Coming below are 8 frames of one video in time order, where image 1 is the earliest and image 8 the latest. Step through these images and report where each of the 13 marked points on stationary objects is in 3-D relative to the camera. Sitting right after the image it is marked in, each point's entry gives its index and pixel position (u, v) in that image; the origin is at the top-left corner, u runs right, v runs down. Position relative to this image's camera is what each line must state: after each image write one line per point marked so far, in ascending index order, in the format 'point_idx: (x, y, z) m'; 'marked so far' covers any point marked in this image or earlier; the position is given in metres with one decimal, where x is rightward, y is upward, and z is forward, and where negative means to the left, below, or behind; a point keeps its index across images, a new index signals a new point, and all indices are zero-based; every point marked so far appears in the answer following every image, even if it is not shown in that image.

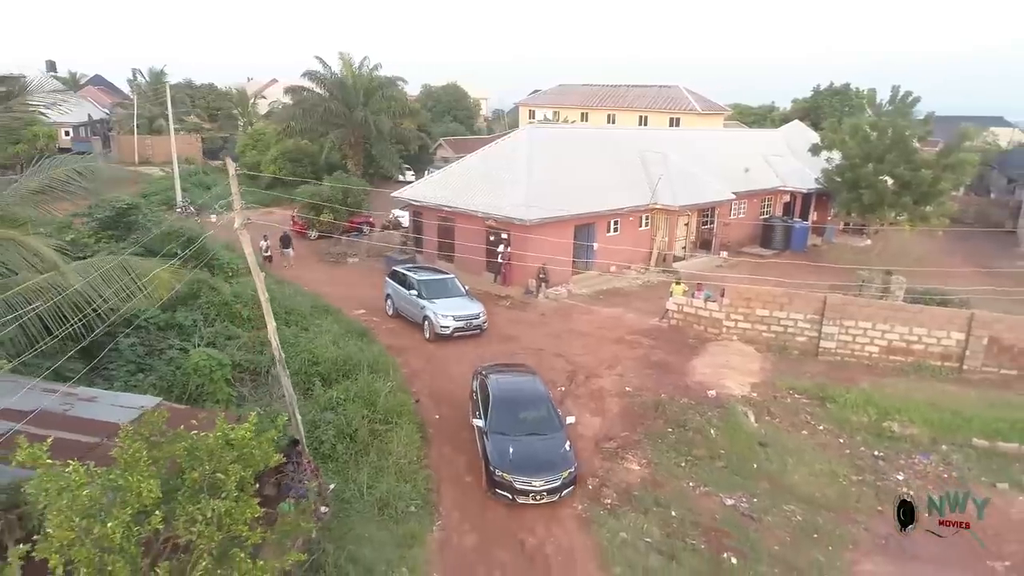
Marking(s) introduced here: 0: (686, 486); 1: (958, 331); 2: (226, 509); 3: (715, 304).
0: (+3.0, -3.3, +12.0) m
1: (+10.2, -1.0, +16.4) m
2: (-2.1, -1.7, +5.4) m
3: (+5.2, -0.4, +18.5) m
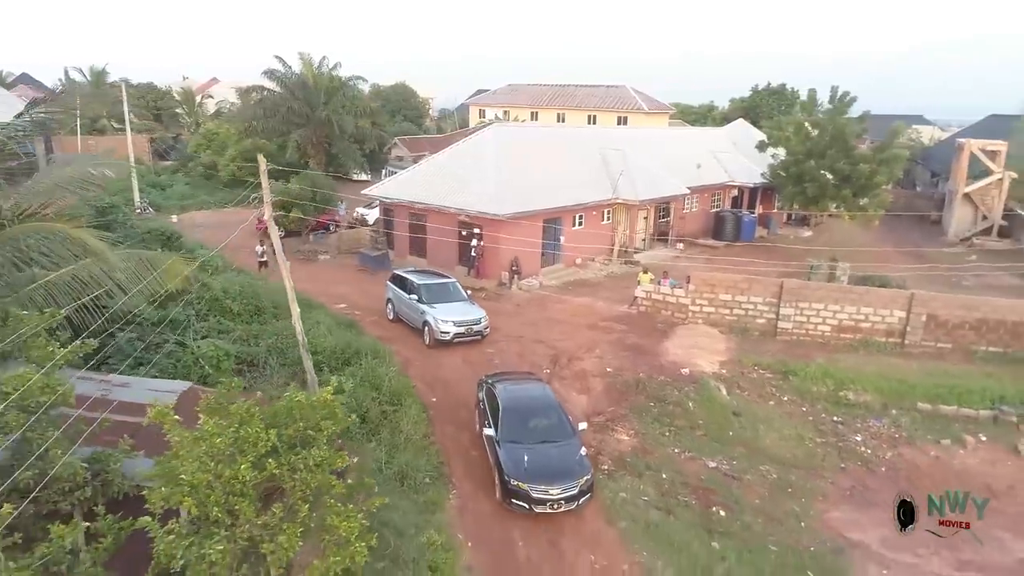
0: (+3.0, -3.0, +13.1) m
1: (+9.8, -0.5, +18.1) m
2: (-1.6, -1.5, +6.2) m
3: (+4.7, -0.1, +19.8) m
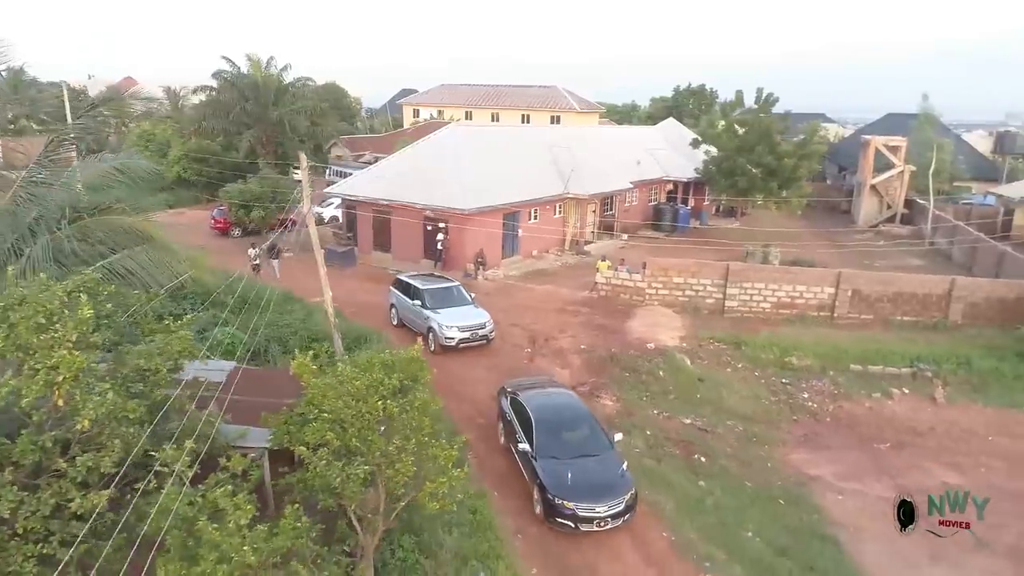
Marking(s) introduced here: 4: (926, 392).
0: (+2.9, -2.6, +14.9) m
1: (+9.1, +0.1, +20.5) m
2: (-0.9, -1.2, +7.5) m
3: (+3.8, +0.4, +21.7) m
4: (+9.7, -2.4, +16.9) m
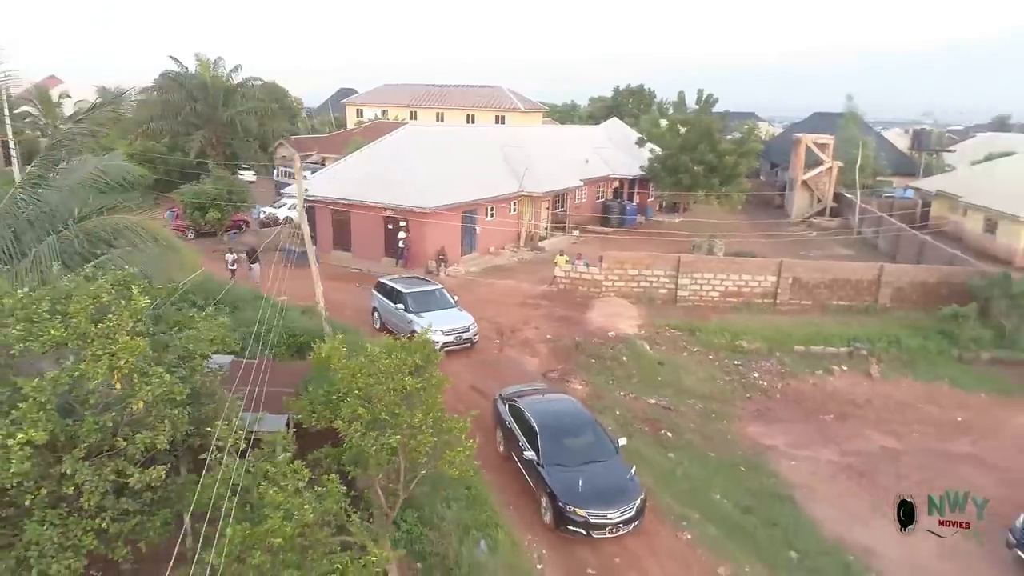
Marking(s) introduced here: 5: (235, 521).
0: (+2.4, -2.4, +15.9) m
1: (+8.0, +0.4, +22.1) m
2: (-0.9, -1.1, +8.2) m
3: (+2.7, +0.6, +22.8) m
4: (+9.0, -2.1, +18.5) m
5: (-2.5, -2.1, +6.4) m
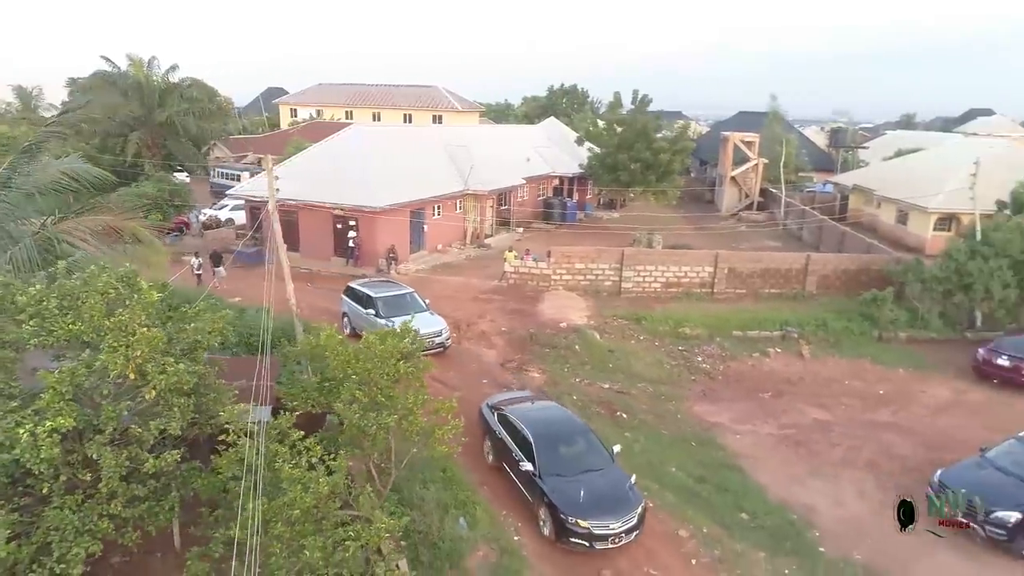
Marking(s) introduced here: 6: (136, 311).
0: (+1.5, -2.2, +16.8) m
1: (+6.5, +0.8, +23.4) m
2: (-1.1, -0.9, +8.8) m
3: (+1.1, +0.8, +23.6) m
4: (+7.8, -1.7, +19.9) m
5: (-2.5, -2.0, +6.9) m
6: (-3.8, -0.2, +7.3) m
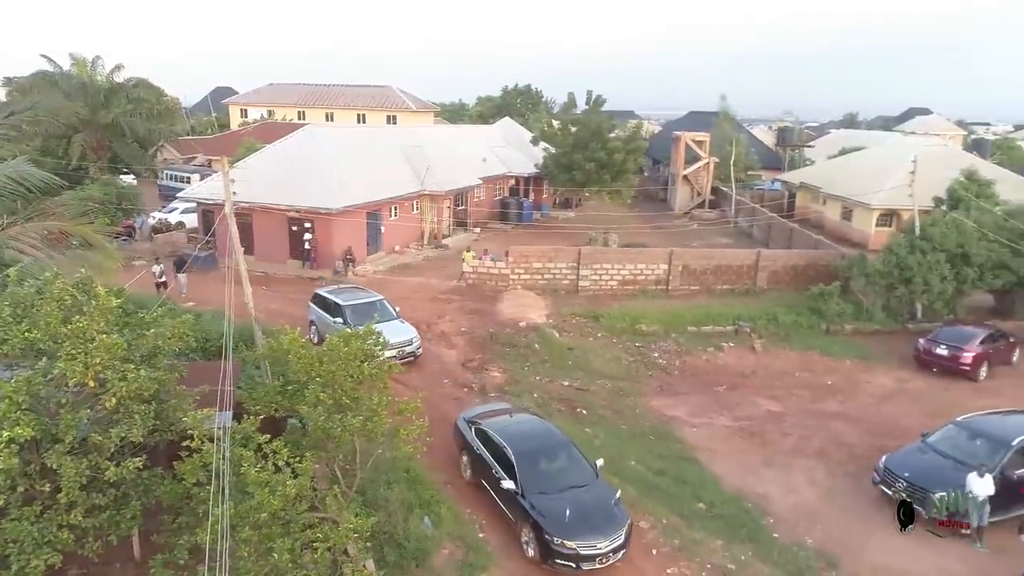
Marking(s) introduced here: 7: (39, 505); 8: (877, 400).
0: (+0.6, -2.2, +17.0) m
1: (+5.1, +0.9, +23.9) m
2: (-1.5, -1.0, +8.9) m
3: (-0.3, +0.8, +23.8) m
4: (+6.7, -1.6, +20.5) m
5: (-2.8, -2.0, +6.9) m
6: (-4.2, -0.3, +7.2) m
7: (-4.4, -2.0, +6.7) m
8: (+8.7, -2.7, +17.1) m
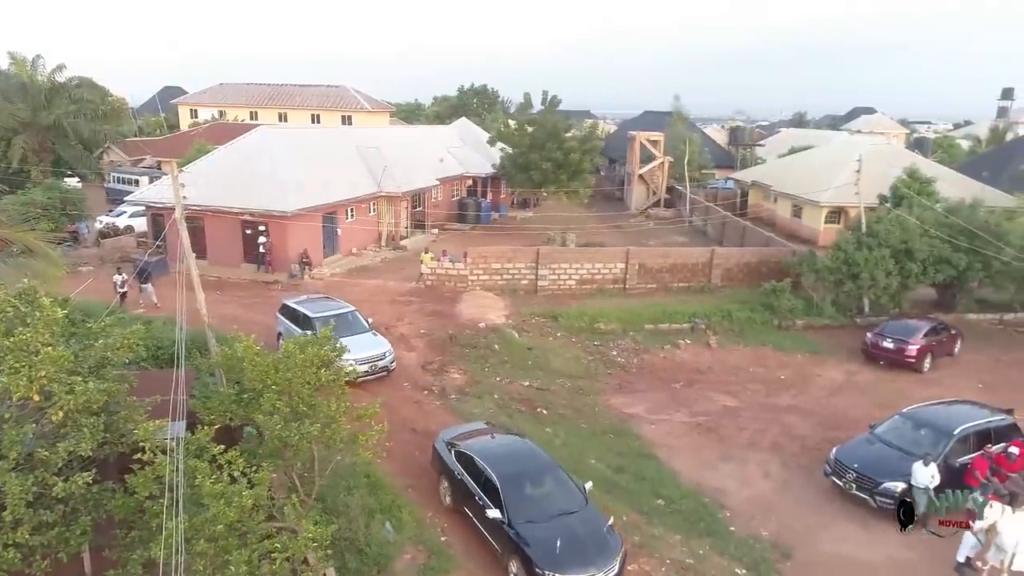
0: (-0.4, -2.2, +17.0) m
1: (+3.7, +0.9, +24.2) m
2: (-2.1, -1.0, +8.8) m
3: (-1.7, +0.8, +23.8) m
4: (+5.5, -1.5, +20.9) m
5: (-3.2, -2.1, +6.7) m
6: (-4.6, -0.4, +6.9) m
7: (-4.8, -2.1, +6.5) m
8: (+7.8, -2.6, +17.6) m
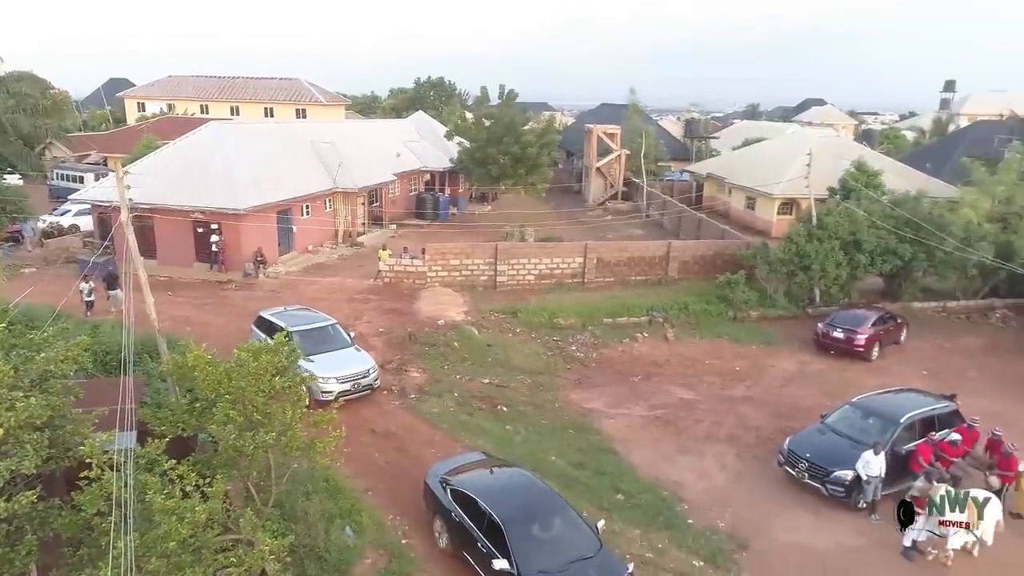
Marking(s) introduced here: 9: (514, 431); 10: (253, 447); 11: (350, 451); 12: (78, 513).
0: (-1.3, -2.1, +17.0) m
1: (+2.3, +1.1, +24.3) m
2: (-2.6, -1.1, +8.7) m
3: (-3.1, +0.9, +23.6) m
4: (+4.4, -1.3, +21.2) m
5: (-3.6, -2.2, +6.6) m
6: (-5.0, -0.5, +6.7) m
7: (-5.1, -2.3, +6.2) m
8: (+6.8, -2.4, +18.0) m
9: (0.0, -2.9, +14.4) m
10: (-2.8, -1.7, +7.7) m
11: (-3.0, -3.0, +13.1) m
12: (-4.2, -2.2, +7.0) m
